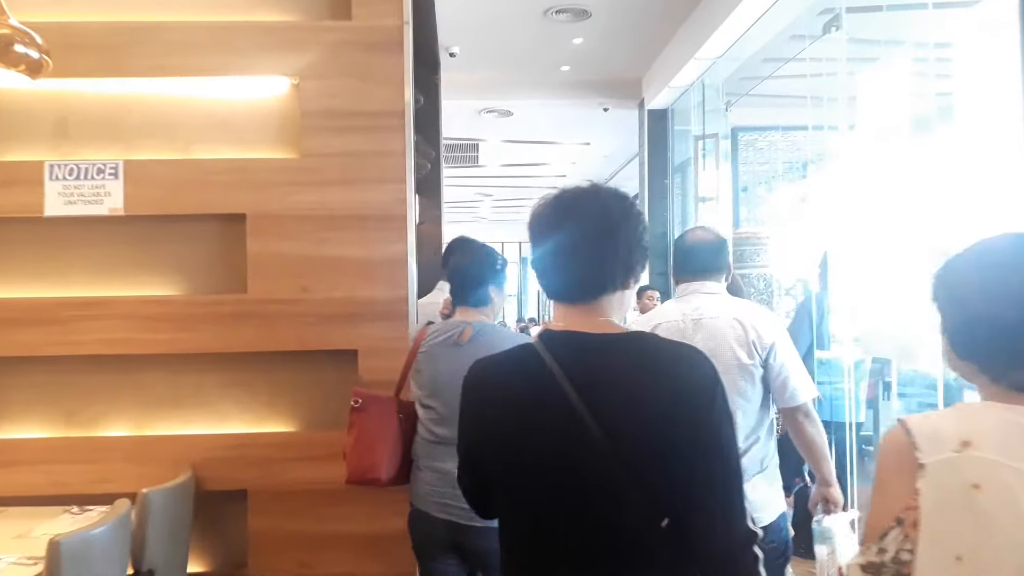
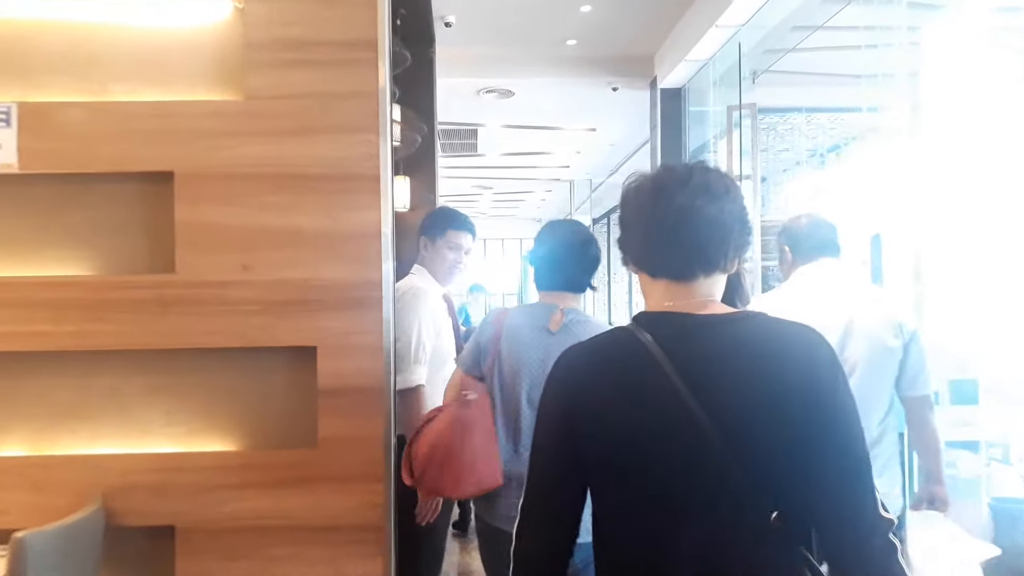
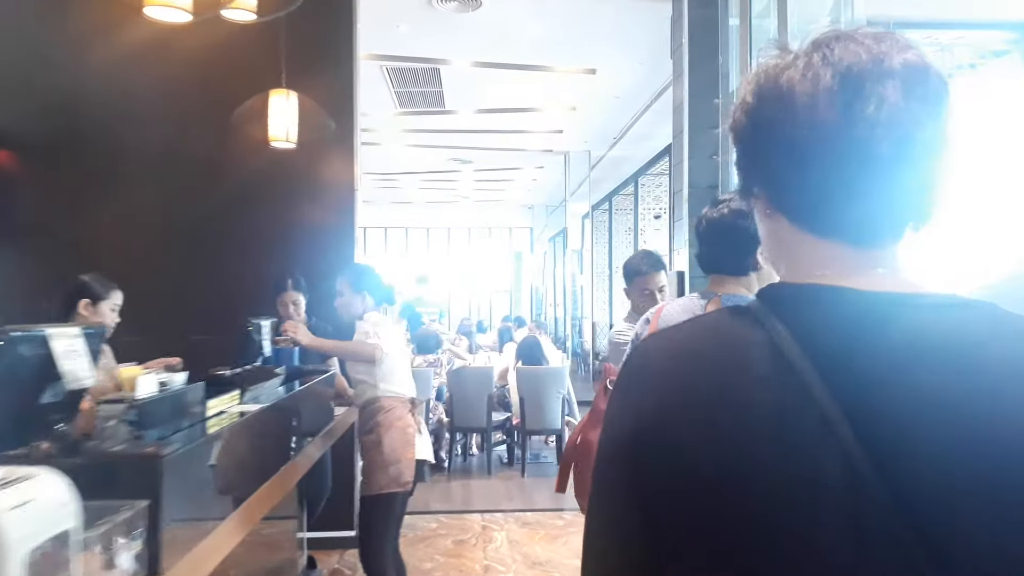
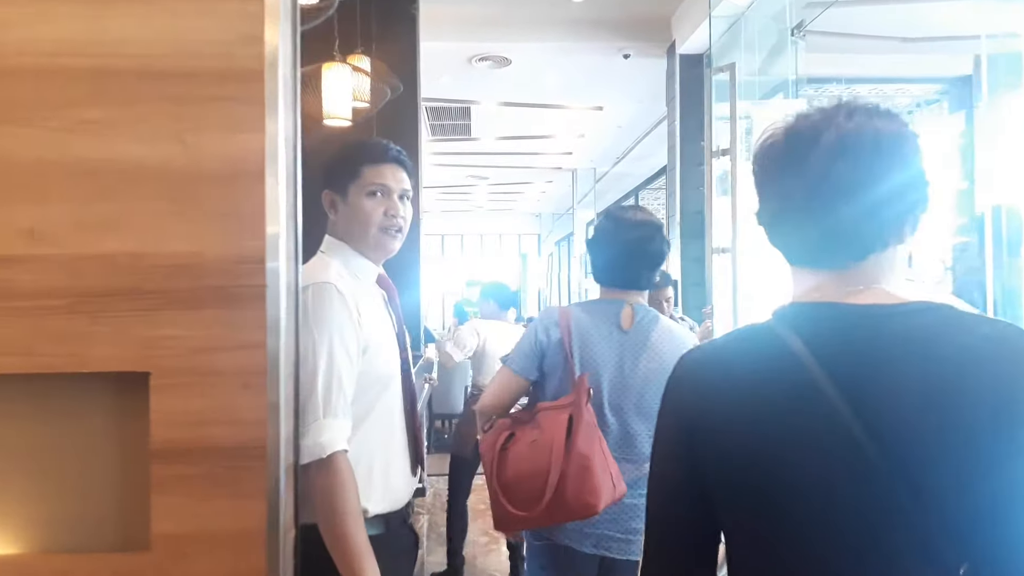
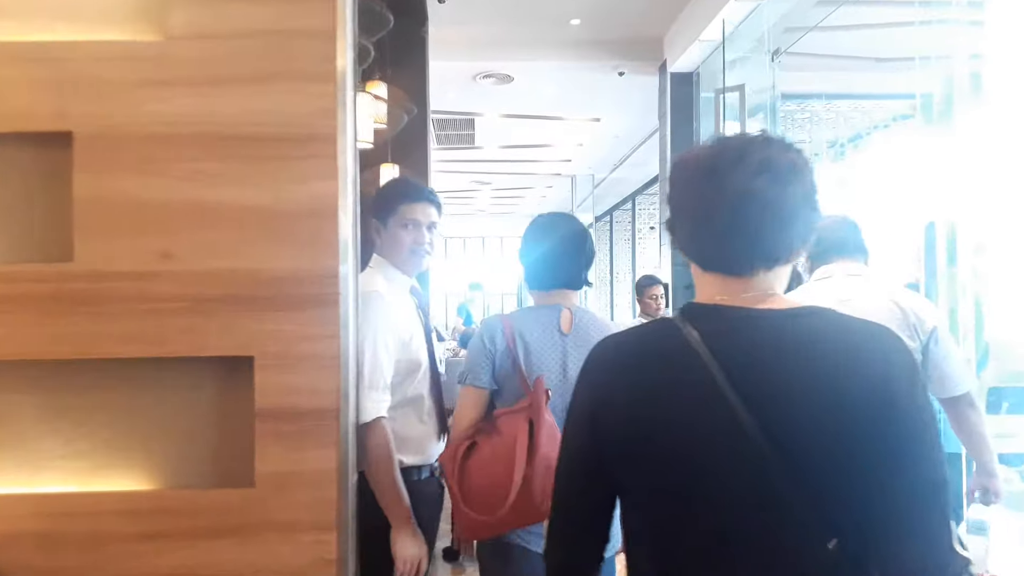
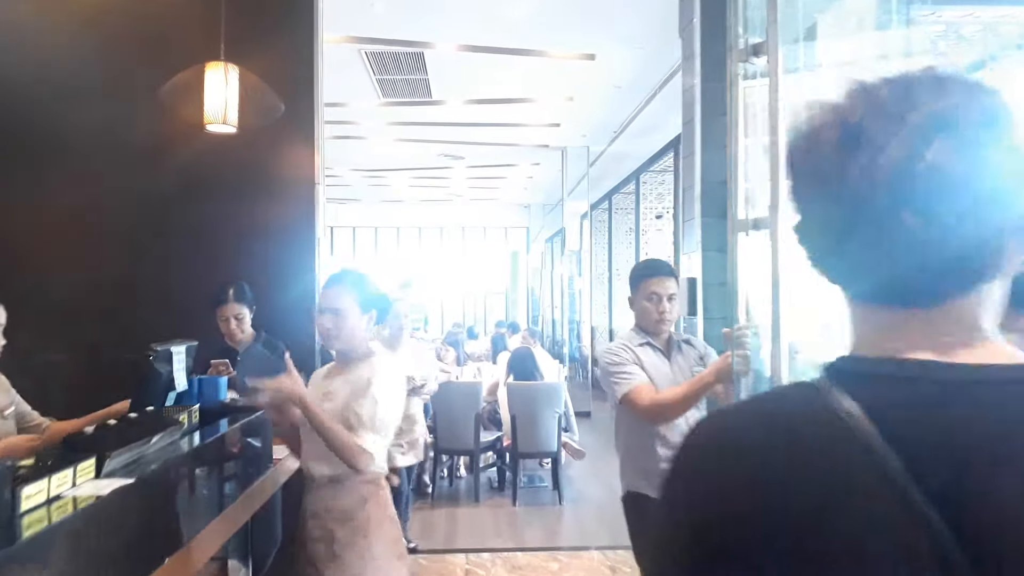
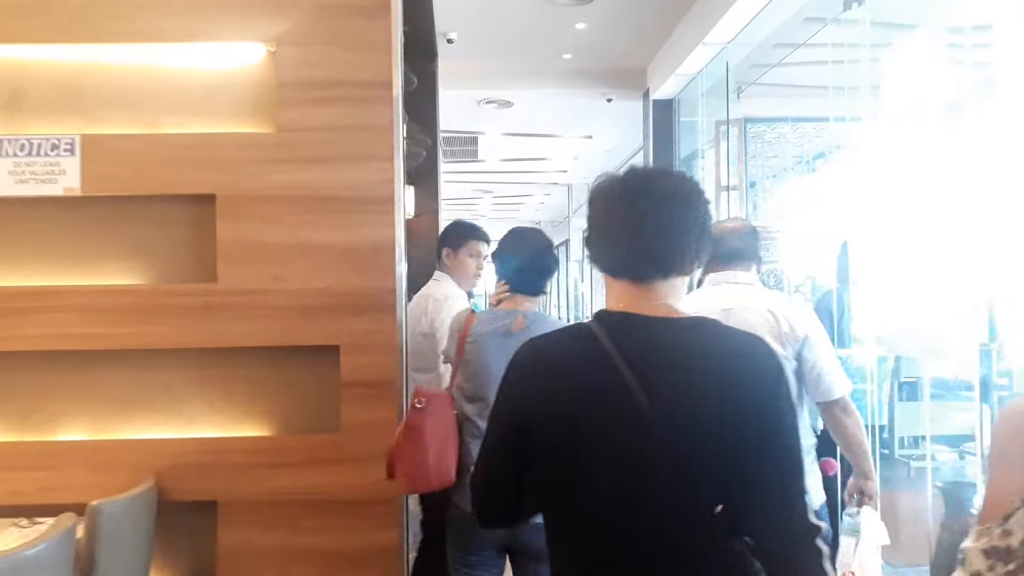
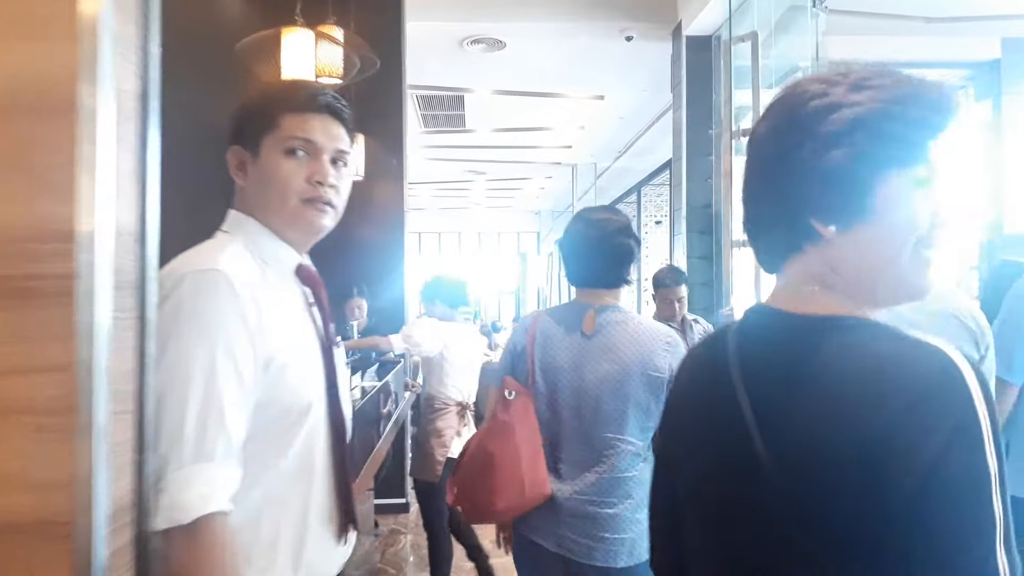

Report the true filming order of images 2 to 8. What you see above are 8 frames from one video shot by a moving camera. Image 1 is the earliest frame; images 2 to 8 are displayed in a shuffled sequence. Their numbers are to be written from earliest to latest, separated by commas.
7, 2, 5, 4, 8, 3, 6
